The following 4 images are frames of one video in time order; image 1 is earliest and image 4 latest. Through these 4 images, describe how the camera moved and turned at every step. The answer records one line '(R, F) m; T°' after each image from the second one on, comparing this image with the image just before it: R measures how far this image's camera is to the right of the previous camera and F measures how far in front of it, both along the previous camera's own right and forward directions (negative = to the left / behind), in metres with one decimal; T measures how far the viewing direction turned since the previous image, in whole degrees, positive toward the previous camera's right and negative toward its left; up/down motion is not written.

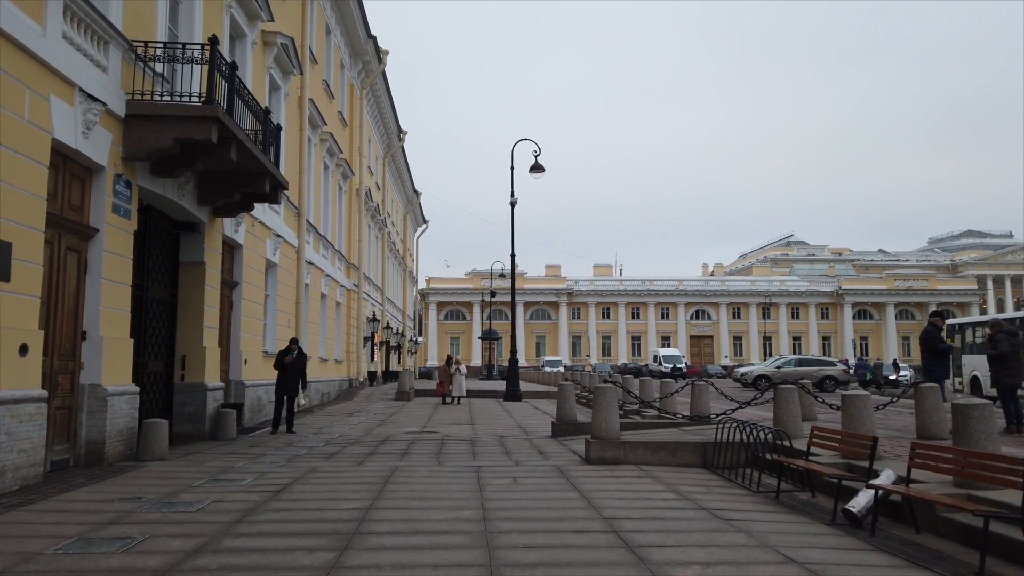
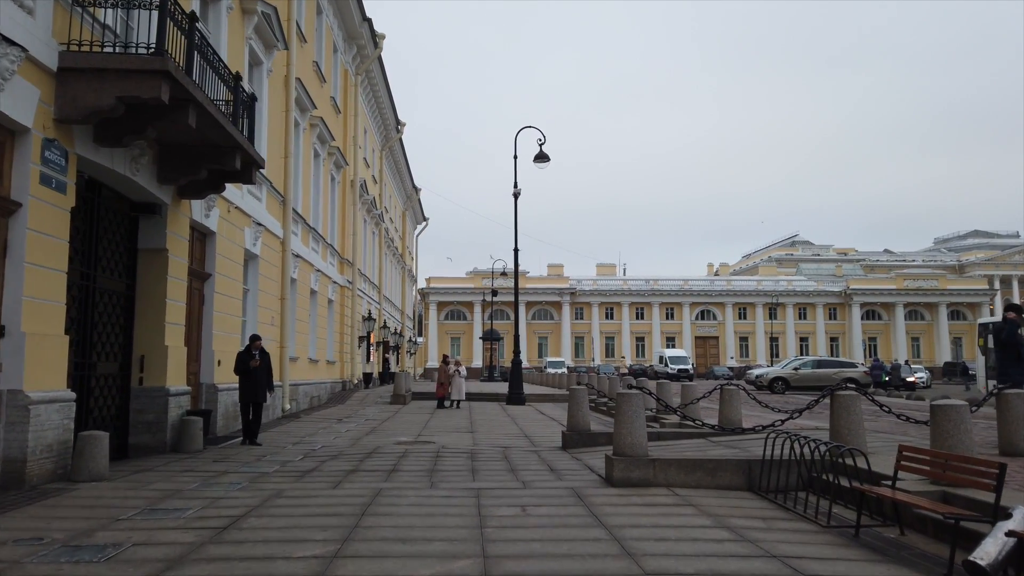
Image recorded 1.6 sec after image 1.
(-0.1, +1.7) m; 0°
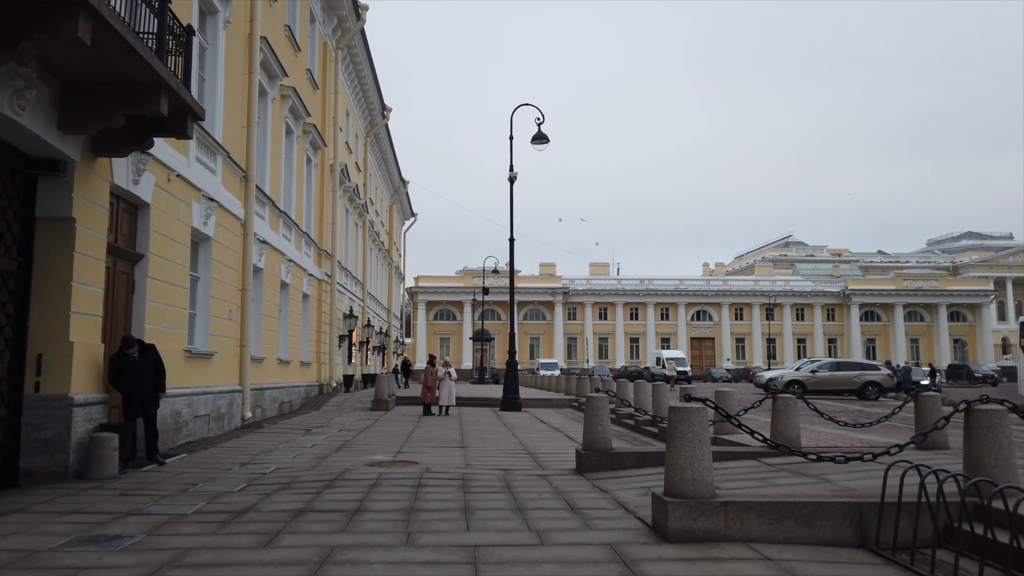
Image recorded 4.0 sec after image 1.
(-0.2, +2.5) m; +1°
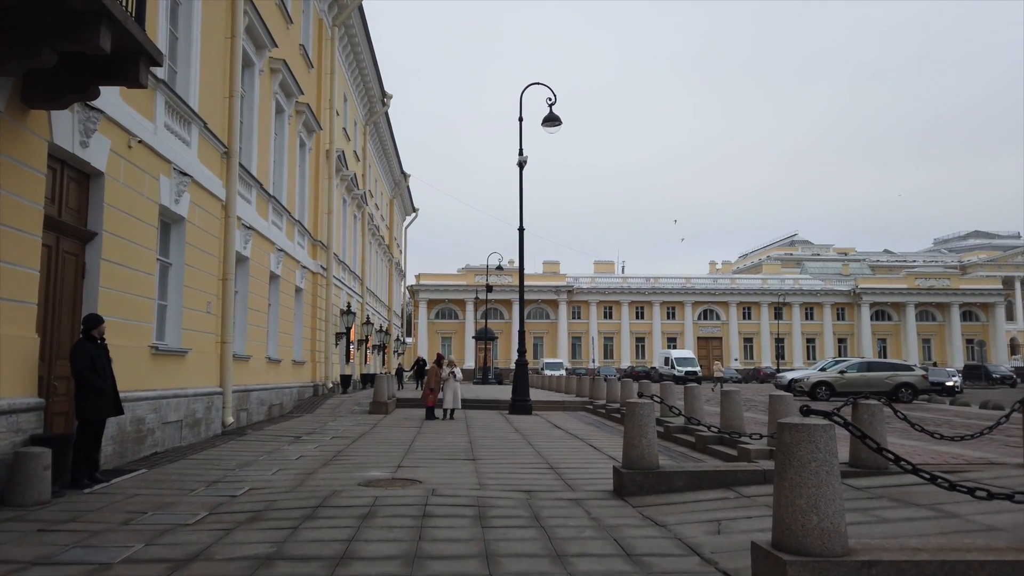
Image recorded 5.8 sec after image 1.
(-0.3, +1.8) m; 0°
